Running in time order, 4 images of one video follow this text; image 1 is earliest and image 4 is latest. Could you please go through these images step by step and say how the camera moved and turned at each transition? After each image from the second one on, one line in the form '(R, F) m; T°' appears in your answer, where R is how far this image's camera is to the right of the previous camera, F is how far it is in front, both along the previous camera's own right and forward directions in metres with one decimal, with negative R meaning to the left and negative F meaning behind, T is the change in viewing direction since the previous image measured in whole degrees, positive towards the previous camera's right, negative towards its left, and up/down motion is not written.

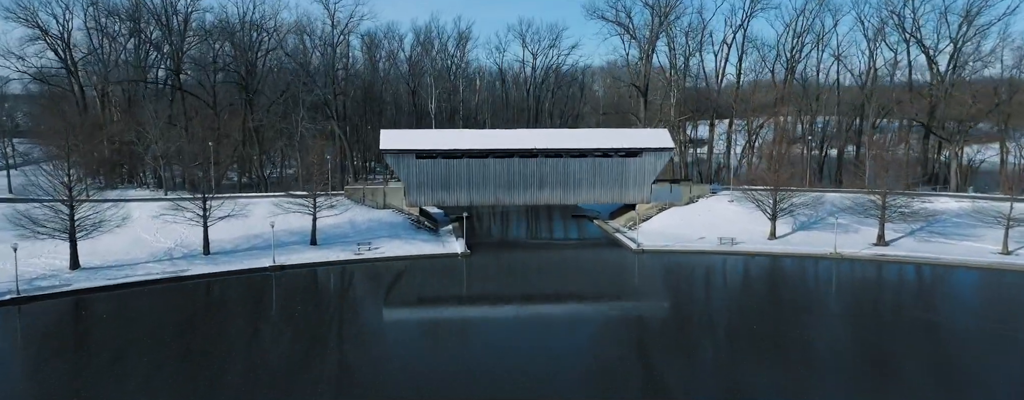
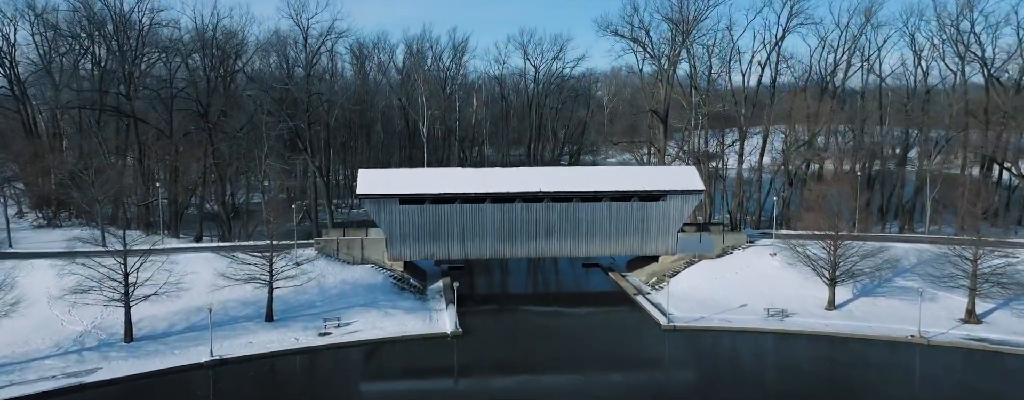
(-0.1, +4.8) m; 0°
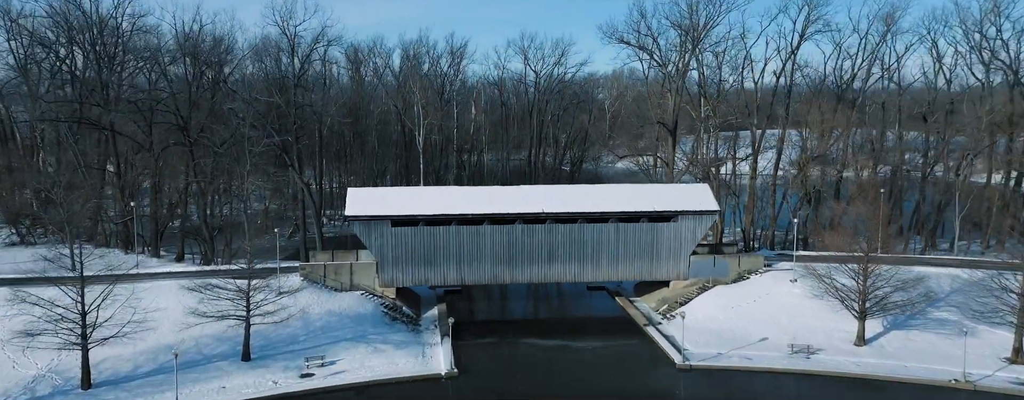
(0.0, +1.8) m; 0°
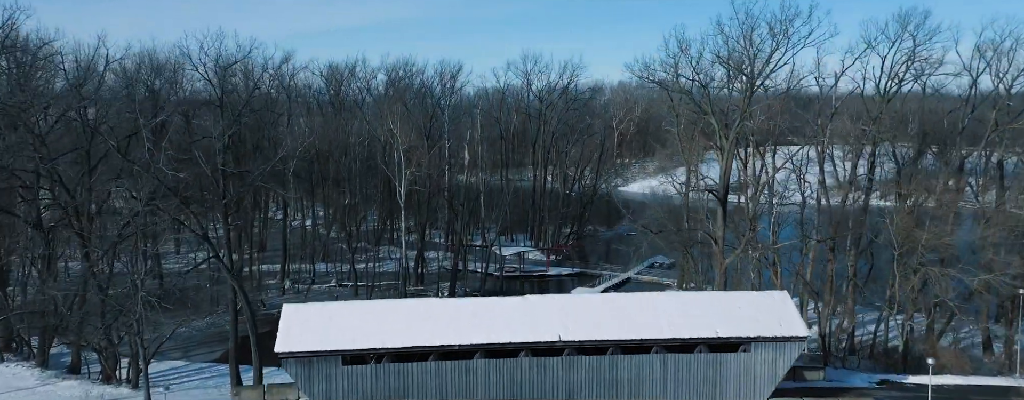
(-0.1, +7.5) m; 0°
